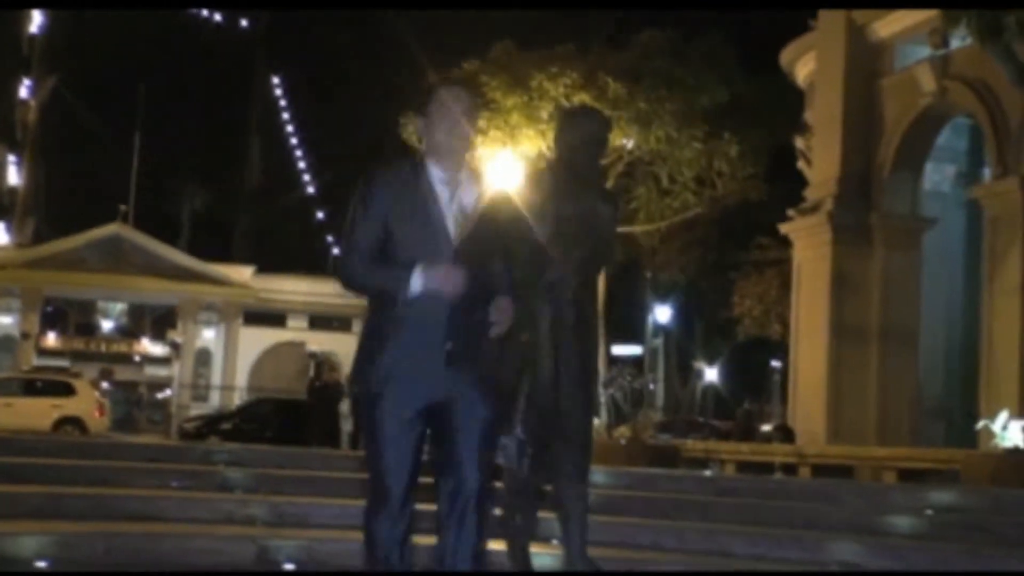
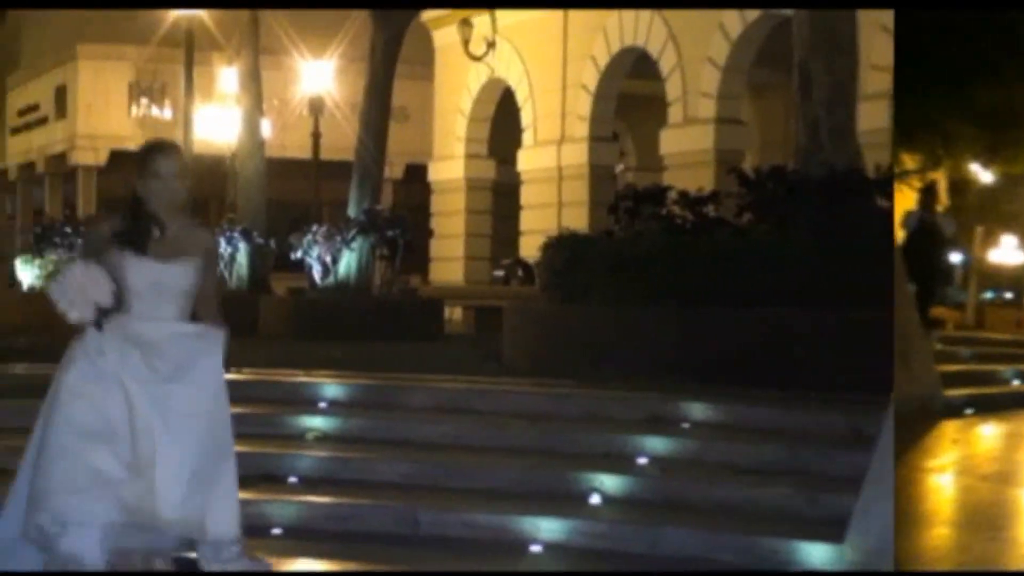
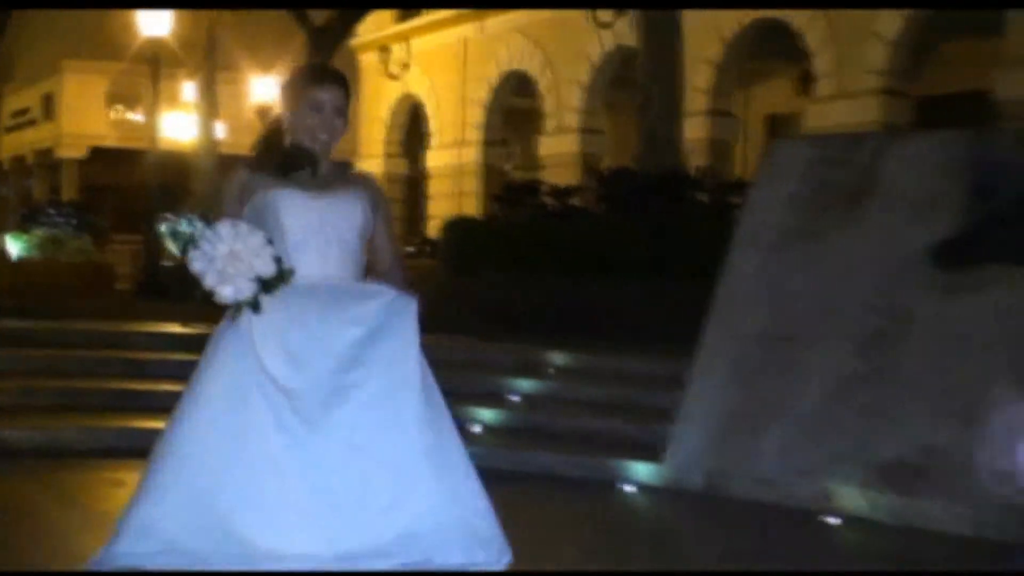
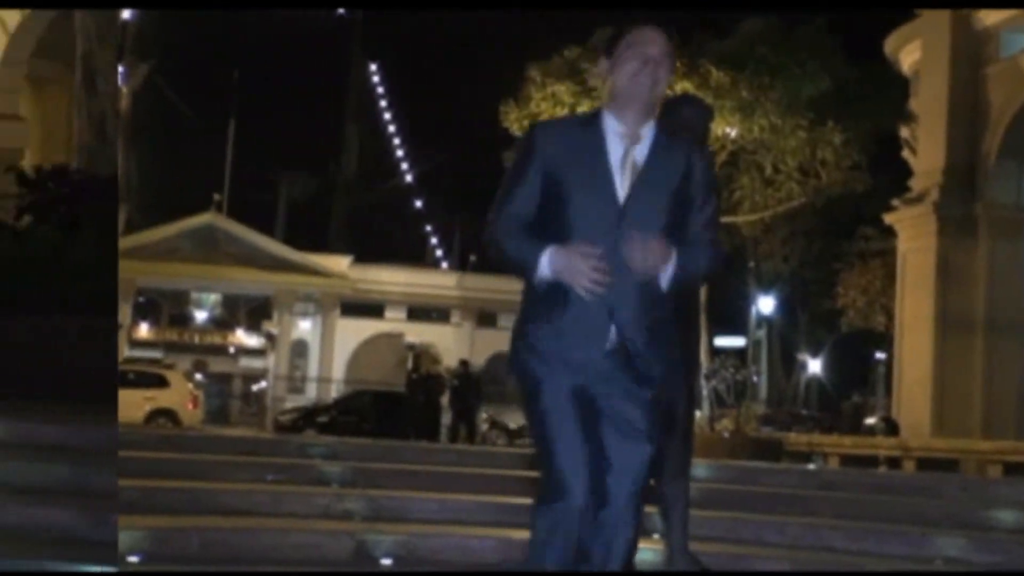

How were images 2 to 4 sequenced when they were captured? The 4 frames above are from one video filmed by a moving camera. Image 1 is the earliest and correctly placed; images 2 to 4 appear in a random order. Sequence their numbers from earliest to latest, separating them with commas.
4, 2, 3
